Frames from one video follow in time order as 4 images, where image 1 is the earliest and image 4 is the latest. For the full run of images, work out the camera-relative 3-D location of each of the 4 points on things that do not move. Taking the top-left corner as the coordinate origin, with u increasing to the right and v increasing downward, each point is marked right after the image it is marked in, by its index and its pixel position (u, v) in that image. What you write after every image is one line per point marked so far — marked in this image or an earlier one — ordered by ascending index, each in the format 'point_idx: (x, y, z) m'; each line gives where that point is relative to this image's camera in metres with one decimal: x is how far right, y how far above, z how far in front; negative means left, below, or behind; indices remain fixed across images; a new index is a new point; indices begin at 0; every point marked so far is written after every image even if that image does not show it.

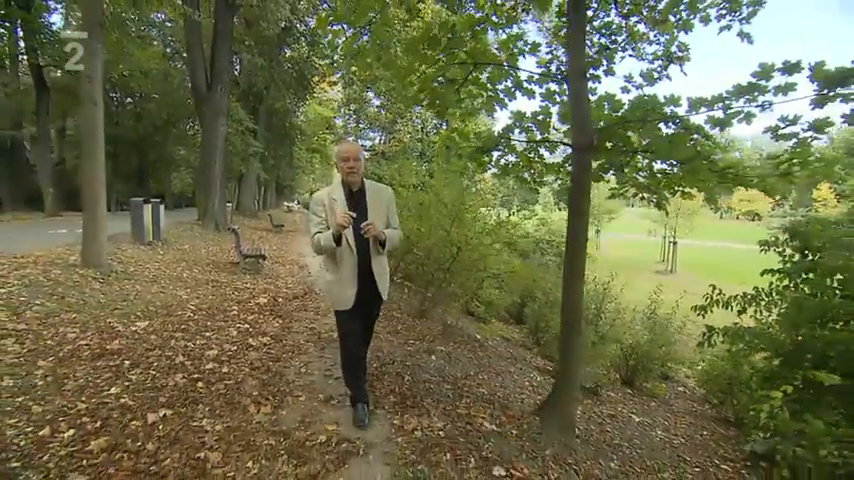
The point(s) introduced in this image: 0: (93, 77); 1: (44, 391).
0: (-4.4, +2.1, +7.0) m
1: (-2.2, -0.9, +3.1) m
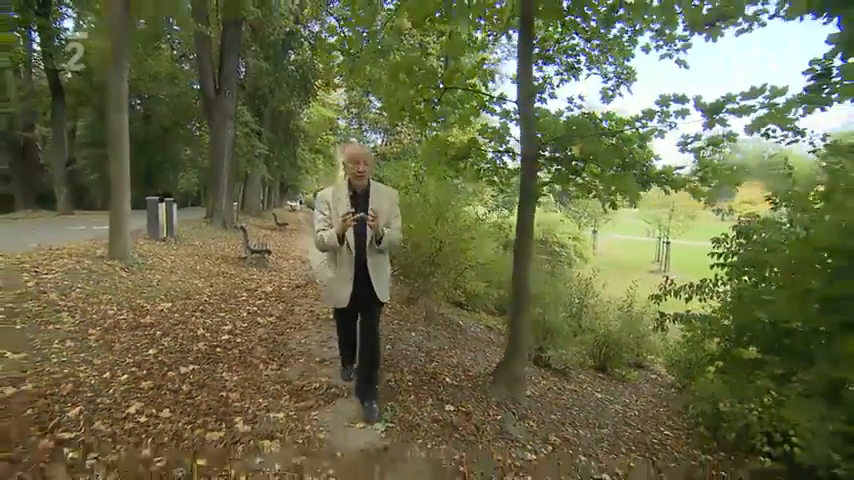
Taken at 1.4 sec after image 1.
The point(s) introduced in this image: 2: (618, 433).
0: (-4.5, +2.2, +7.8) m
1: (-2.4, -0.8, +3.9) m
2: (+1.8, -1.8, +4.8) m
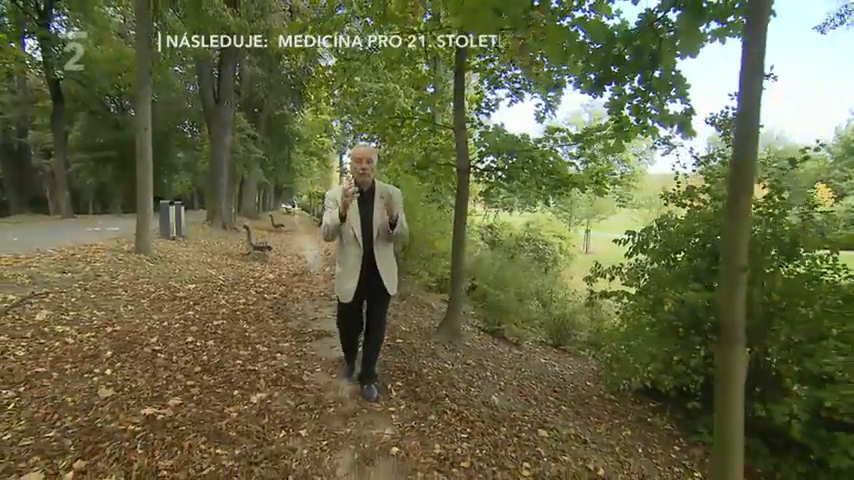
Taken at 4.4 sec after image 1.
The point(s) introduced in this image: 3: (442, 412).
0: (-5.0, +2.3, +9.3) m
1: (-2.8, -0.7, +5.4) m
2: (+1.4, -1.7, +6.4) m
3: (+0.1, -1.0, +3.0) m
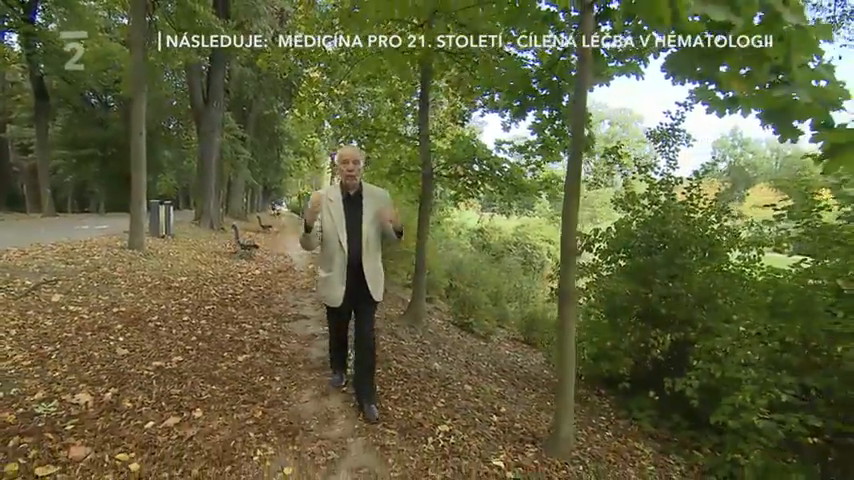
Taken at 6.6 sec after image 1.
0: (-5.4, +2.3, +10.0) m
1: (-3.2, -0.7, +6.1) m
2: (+1.0, -1.7, +7.2) m
3: (-0.3, -0.9, +3.8) m
